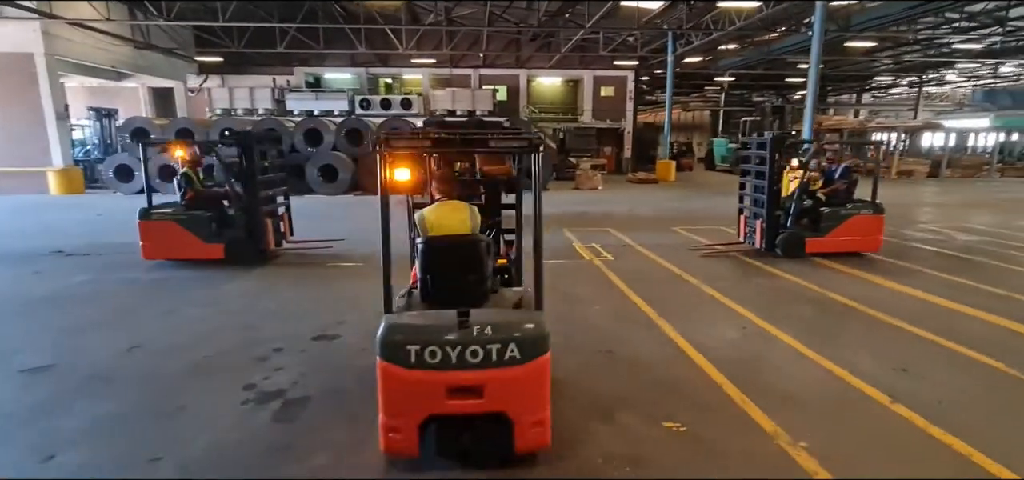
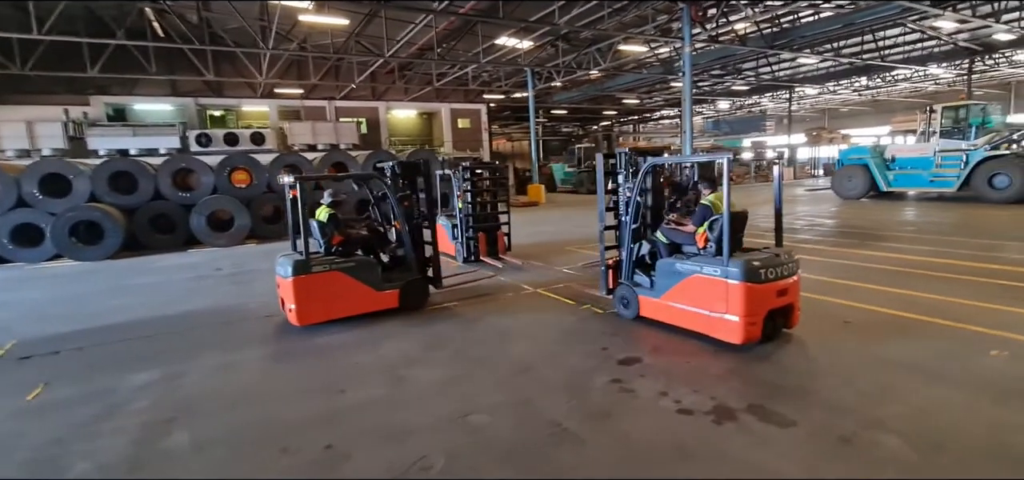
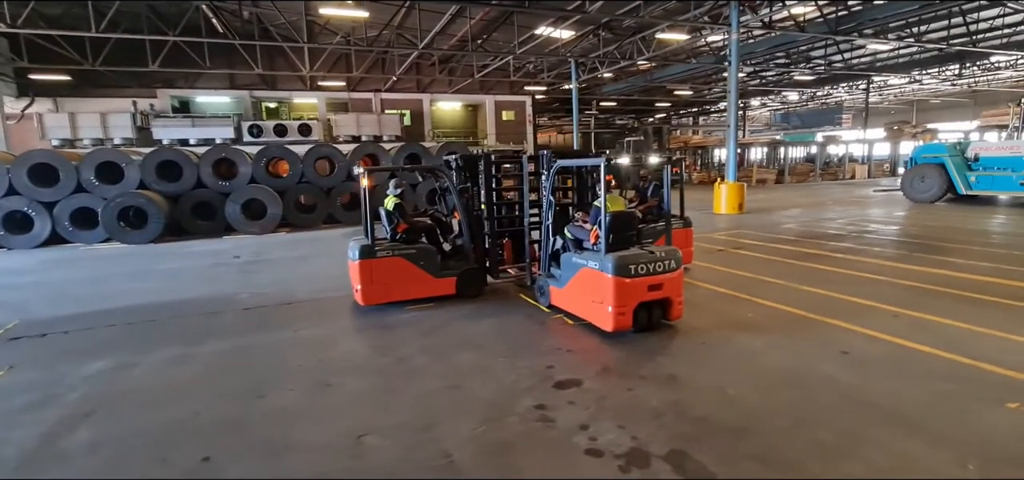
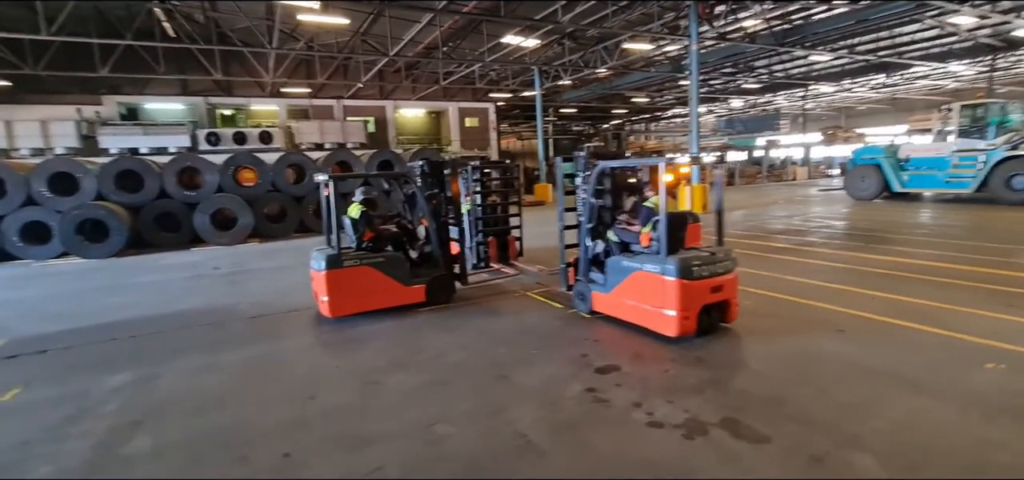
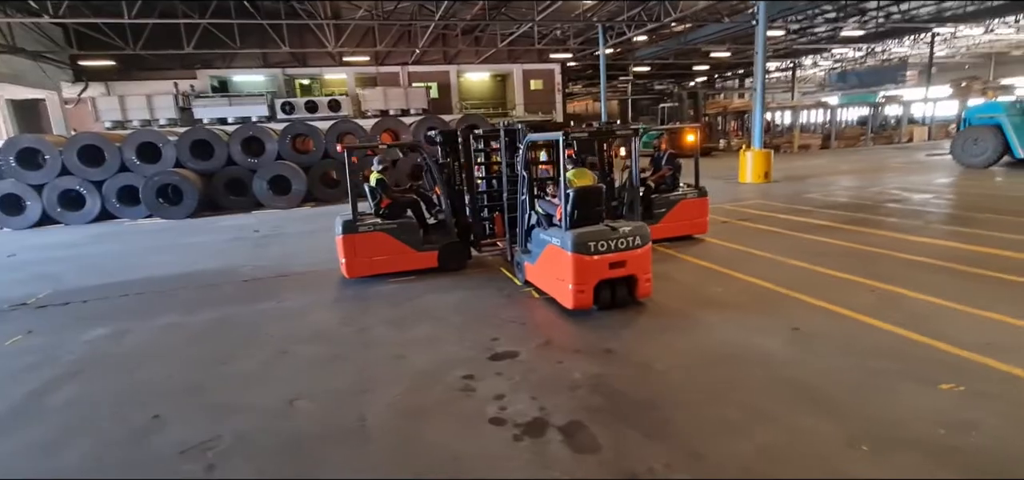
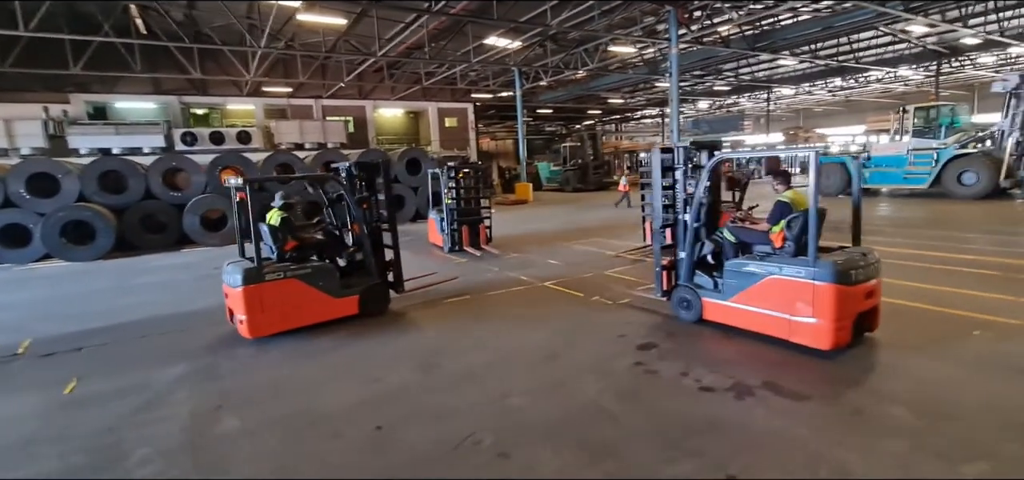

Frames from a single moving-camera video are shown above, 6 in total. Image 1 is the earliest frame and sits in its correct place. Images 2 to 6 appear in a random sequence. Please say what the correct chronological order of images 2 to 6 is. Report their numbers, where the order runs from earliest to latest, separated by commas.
5, 3, 4, 2, 6
